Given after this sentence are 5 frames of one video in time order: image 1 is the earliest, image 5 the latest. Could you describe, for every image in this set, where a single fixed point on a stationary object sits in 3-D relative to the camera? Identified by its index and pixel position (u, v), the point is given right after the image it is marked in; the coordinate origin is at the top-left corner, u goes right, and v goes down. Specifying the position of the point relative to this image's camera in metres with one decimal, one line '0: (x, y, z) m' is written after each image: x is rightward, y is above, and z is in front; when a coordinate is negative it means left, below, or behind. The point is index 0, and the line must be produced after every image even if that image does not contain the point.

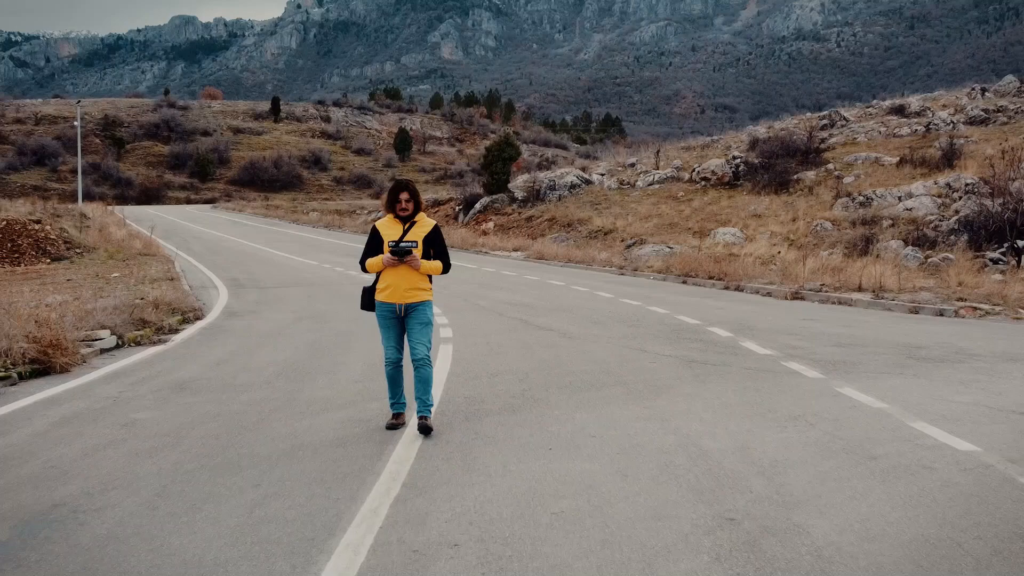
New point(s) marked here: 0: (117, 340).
0: (-4.9, -0.7, +9.3) m
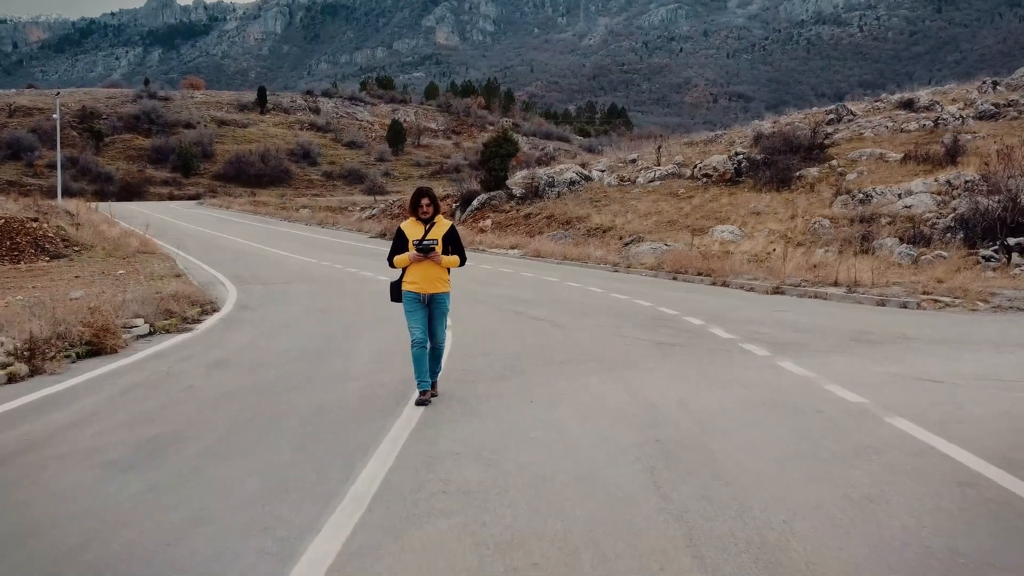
0: (-5.0, -0.6, +10.4) m
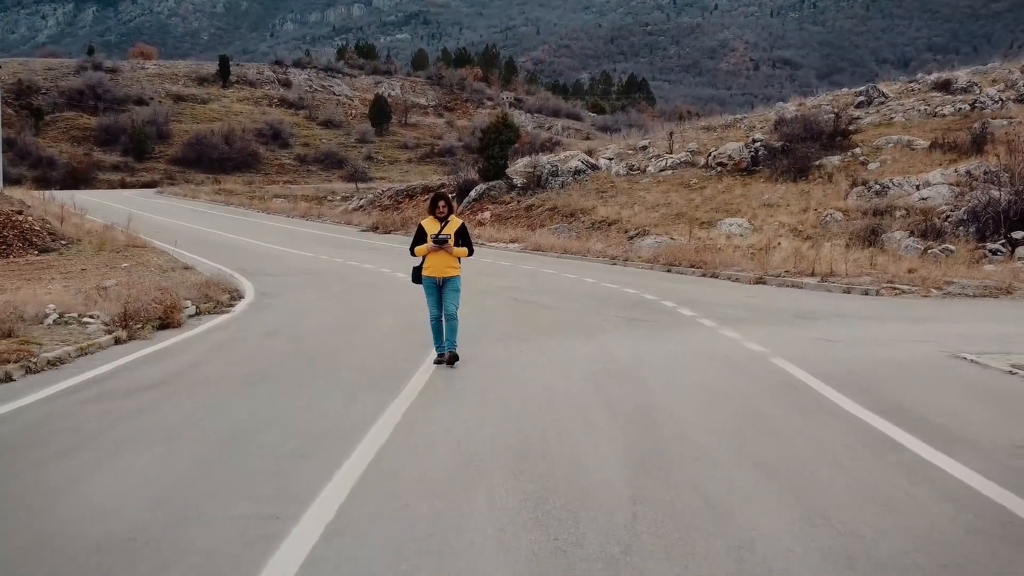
0: (-5.0, -0.4, +12.2) m
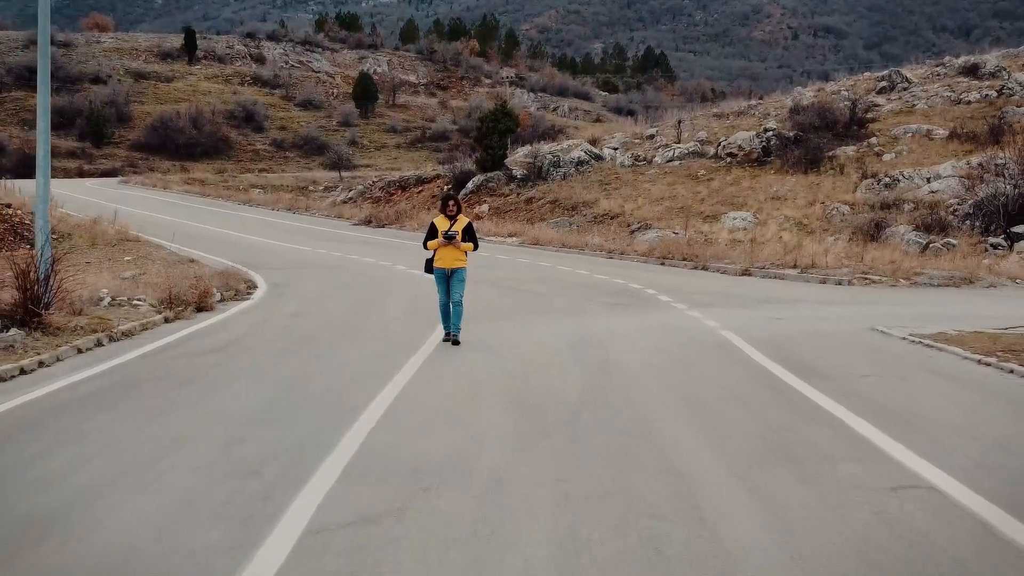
0: (-5.1, -0.2, +13.5) m
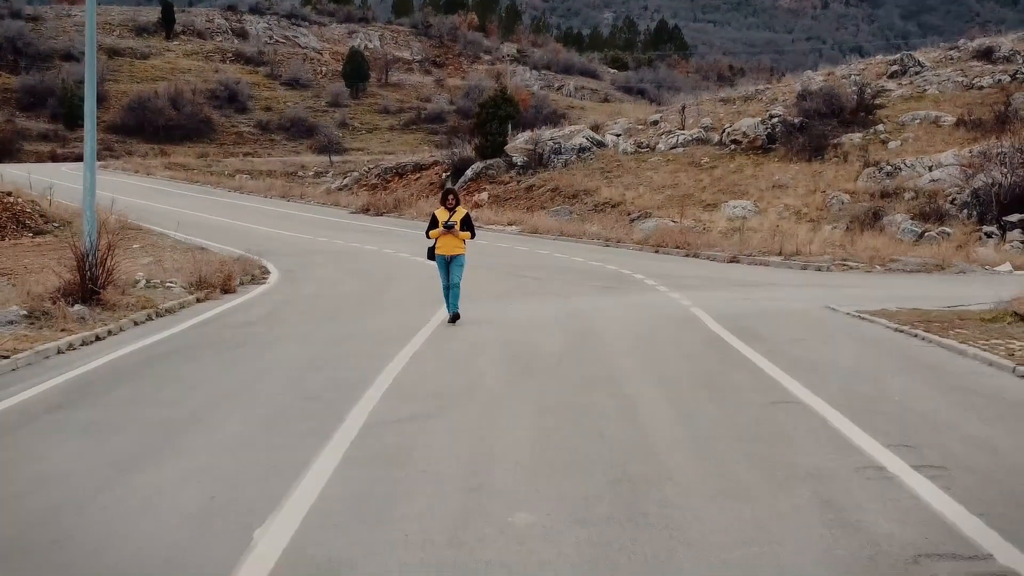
0: (-5.1, +0.1, +14.5) m
